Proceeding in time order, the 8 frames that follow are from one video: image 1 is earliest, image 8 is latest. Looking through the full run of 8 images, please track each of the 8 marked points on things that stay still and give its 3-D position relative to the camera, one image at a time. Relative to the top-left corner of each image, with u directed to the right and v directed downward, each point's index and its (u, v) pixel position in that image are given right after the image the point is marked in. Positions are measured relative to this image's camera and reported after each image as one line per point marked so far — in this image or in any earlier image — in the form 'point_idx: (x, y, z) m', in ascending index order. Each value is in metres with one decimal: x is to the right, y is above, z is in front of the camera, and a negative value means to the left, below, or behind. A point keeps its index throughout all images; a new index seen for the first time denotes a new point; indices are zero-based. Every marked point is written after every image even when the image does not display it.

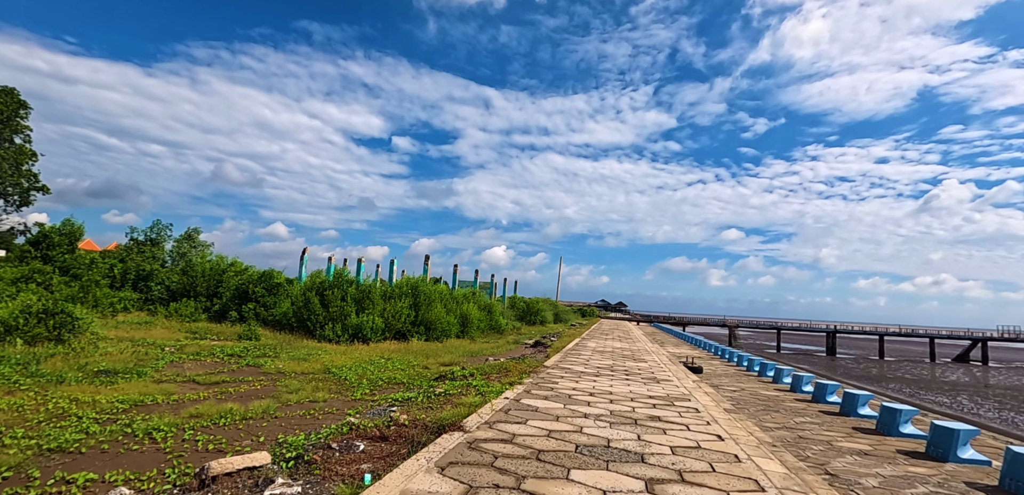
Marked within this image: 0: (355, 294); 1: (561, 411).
0: (-5.5, -1.6, +18.0) m
1: (+0.6, -1.9, +6.0) m
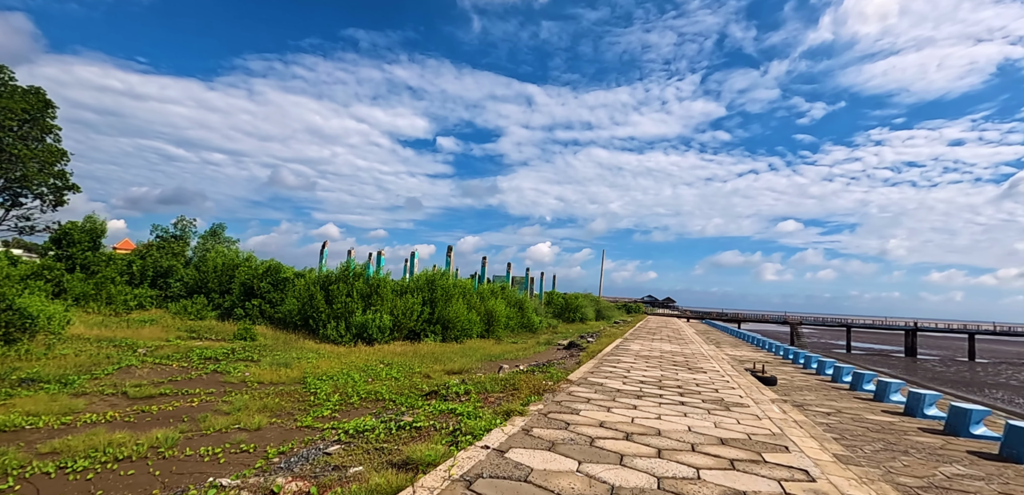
0: (-4.6, -1.3, +15.9) m
1: (+0.4, -1.6, +3.4) m
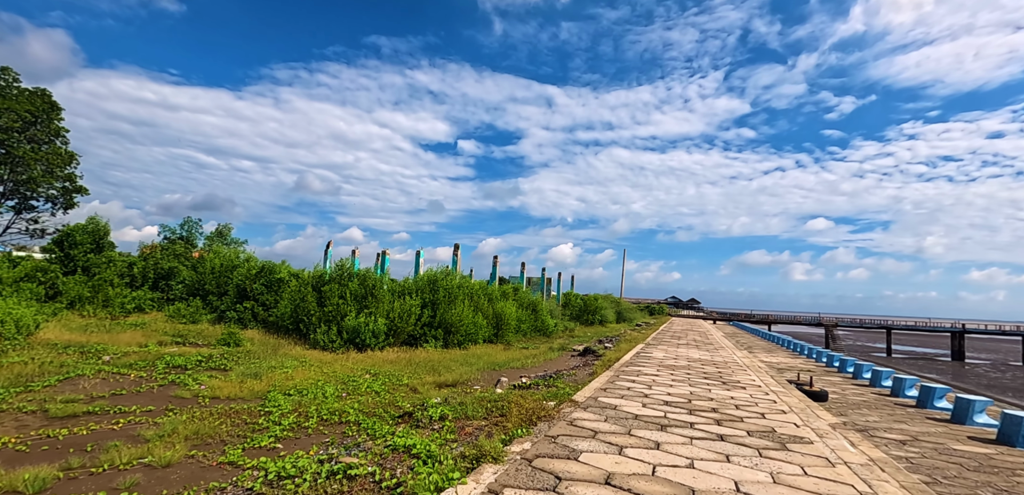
0: (-4.4, -1.2, +14.6) m
1: (+0.1, -1.4, +1.9) m
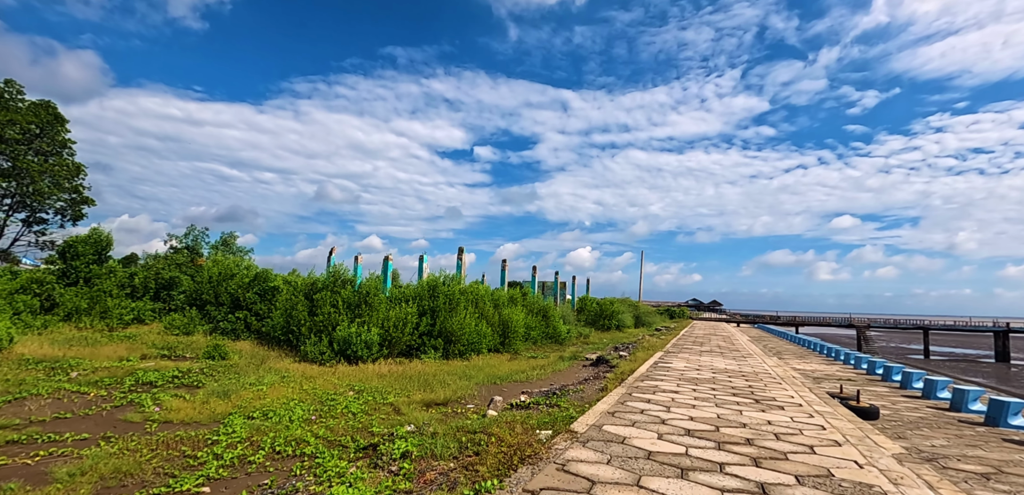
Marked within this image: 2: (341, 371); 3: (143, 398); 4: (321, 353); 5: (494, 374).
0: (-4.3, -1.3, +13.6) m
1: (-0.2, -1.3, +0.8) m
2: (-3.8, -2.7, +11.3) m
3: (-6.2, -2.5, +8.7) m
4: (-4.6, -2.5, +12.4) m
5: (-0.4, -2.9, +11.8) m
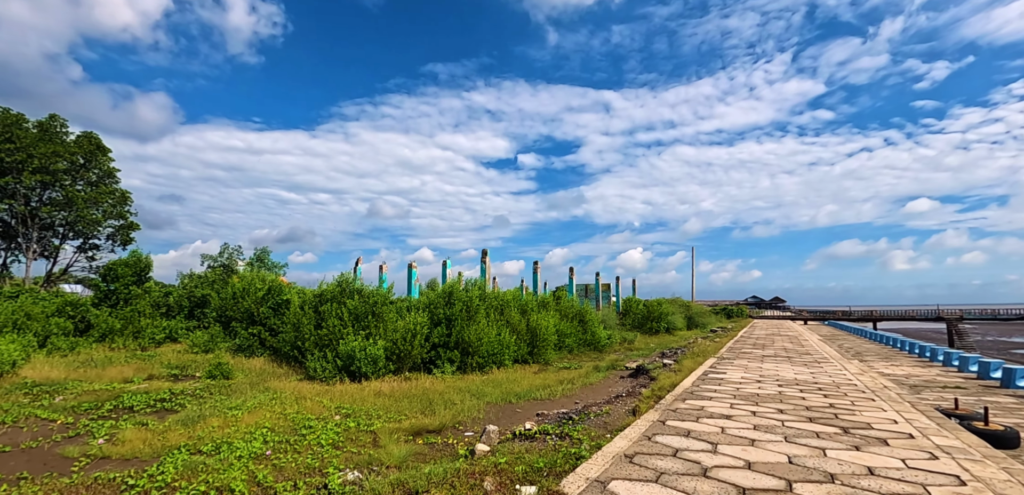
0: (-3.7, -1.5, +12.3) m
1: (-0.9, -1.1, -0.8) m
2: (-3.4, -2.8, +10.0) m
3: (-6.0, -2.7, +7.6) m
4: (-4.1, -2.7, +11.2) m
5: (0.0, -2.8, +10.1) m
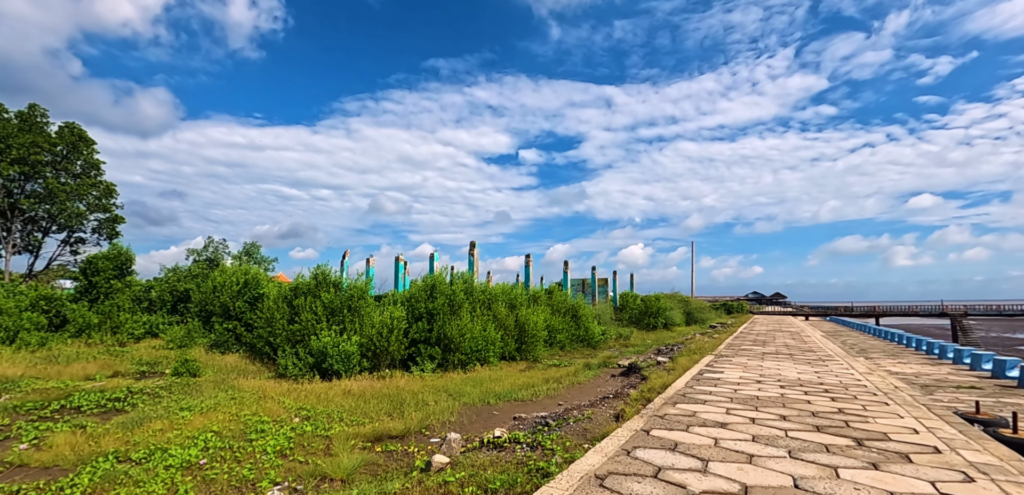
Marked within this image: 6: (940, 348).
0: (-4.1, -1.2, +11.6) m
1: (-1.3, -1.0, -1.5) m
2: (-3.7, -2.6, +9.3) m
3: (-6.4, -2.5, +6.9) m
4: (-4.4, -2.4, +10.4) m
5: (-0.3, -2.6, +9.4) m
6: (+13.8, -3.2, +16.7) m
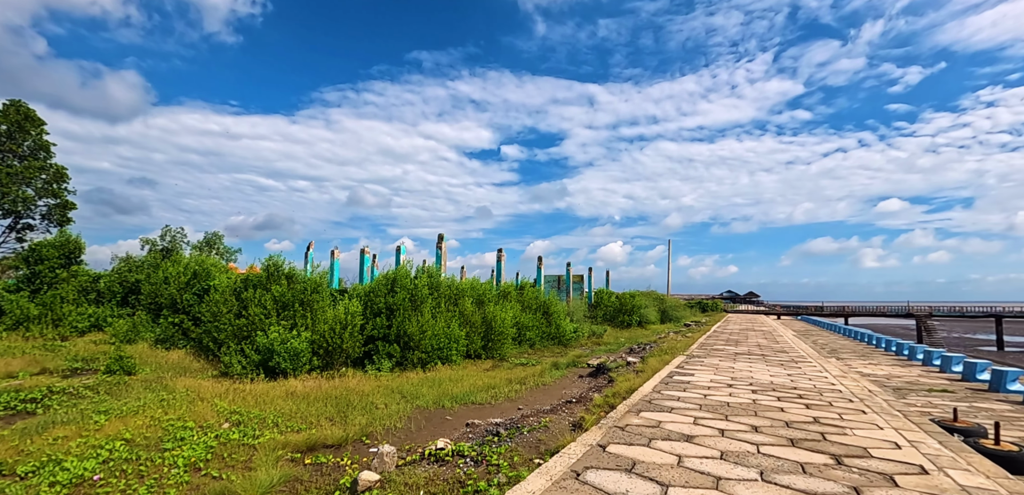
0: (-4.8, -1.0, +10.8) m
1: (-1.5, -0.9, -2.2) m
2: (-4.4, -2.4, +8.5) m
3: (-7.0, -2.3, +6.0) m
4: (-5.2, -2.2, +9.7) m
5: (-1.0, -2.4, +8.8) m
6: (+12.8, -3.2, +16.6) m
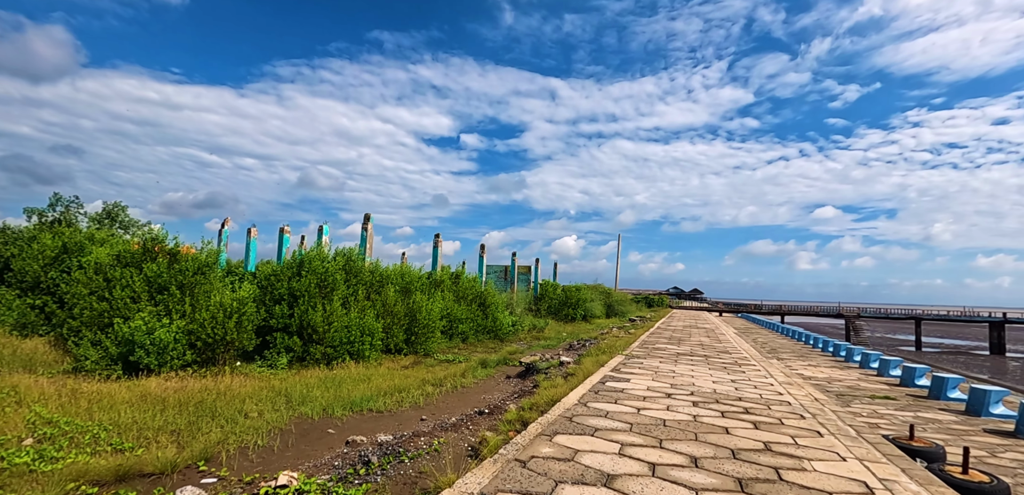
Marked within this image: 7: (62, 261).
0: (-6.2, -0.5, +9.1) m
1: (-1.8, -0.8, -3.6) m
2: (-5.7, -1.9, +6.9) m
3: (-8.0, -1.8, +4.2) m
4: (-6.5, -1.7, +8.0) m
5: (-2.3, -2.1, +7.4) m
6: (+10.7, -3.3, +16.5) m
7: (-10.4, -0.3, +12.2) m
